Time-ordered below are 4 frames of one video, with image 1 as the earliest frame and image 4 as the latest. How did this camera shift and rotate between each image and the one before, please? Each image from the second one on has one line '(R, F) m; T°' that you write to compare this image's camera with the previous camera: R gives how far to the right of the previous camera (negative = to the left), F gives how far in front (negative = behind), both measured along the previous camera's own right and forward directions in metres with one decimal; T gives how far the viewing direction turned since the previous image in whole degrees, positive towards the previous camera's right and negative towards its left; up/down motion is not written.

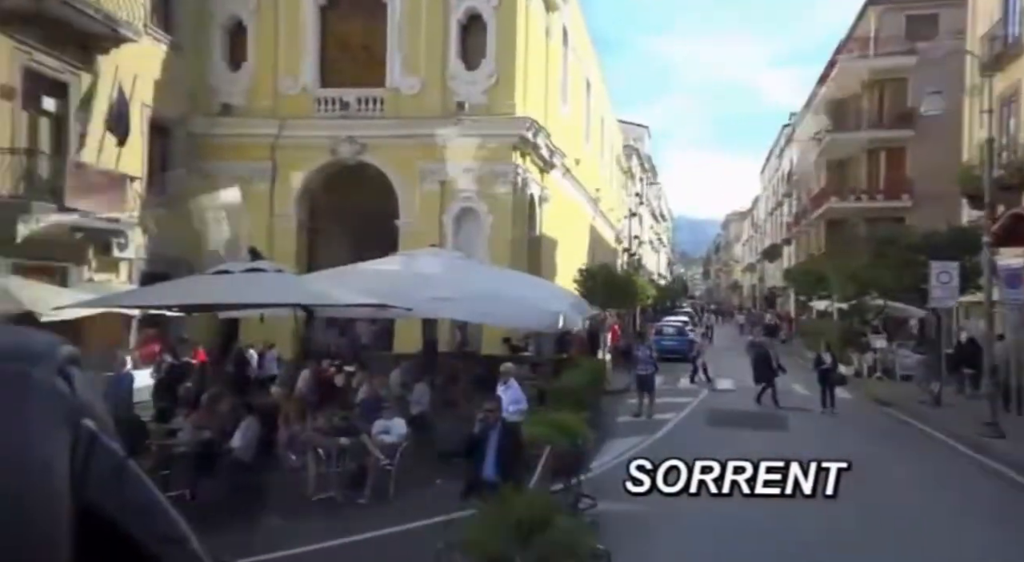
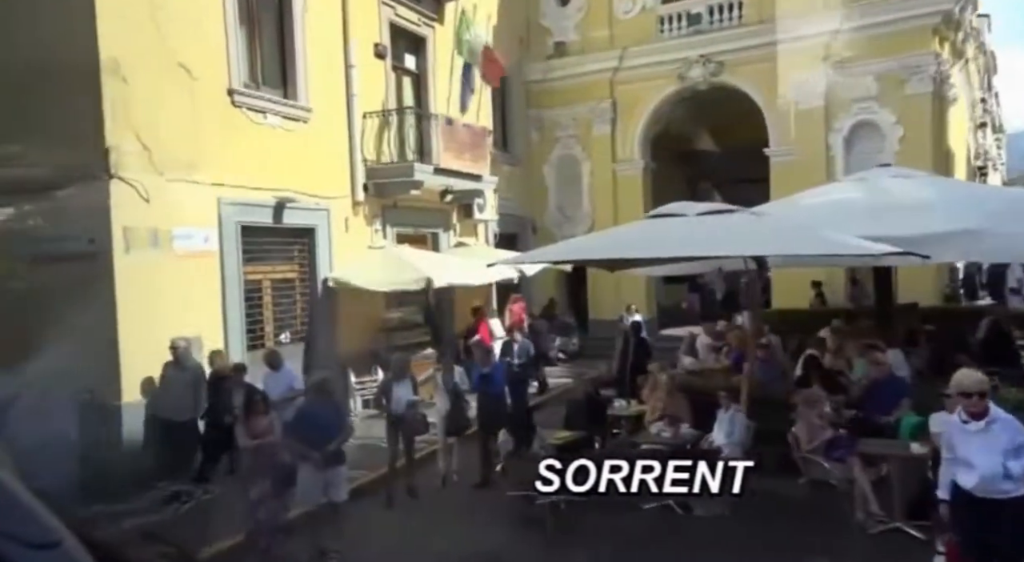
(-1.7, +1.5) m; -17°
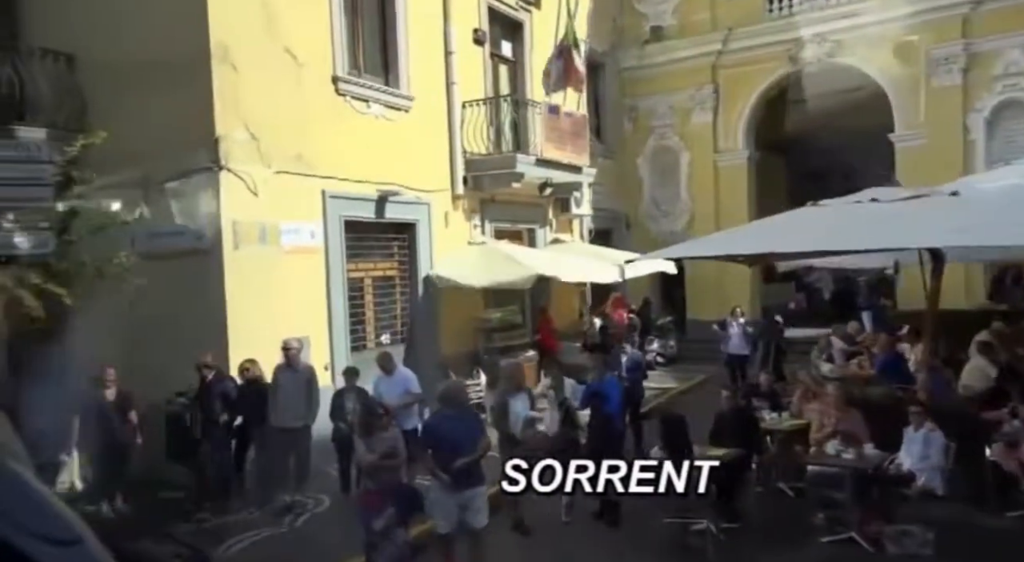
(-0.5, +0.6) m; -4°
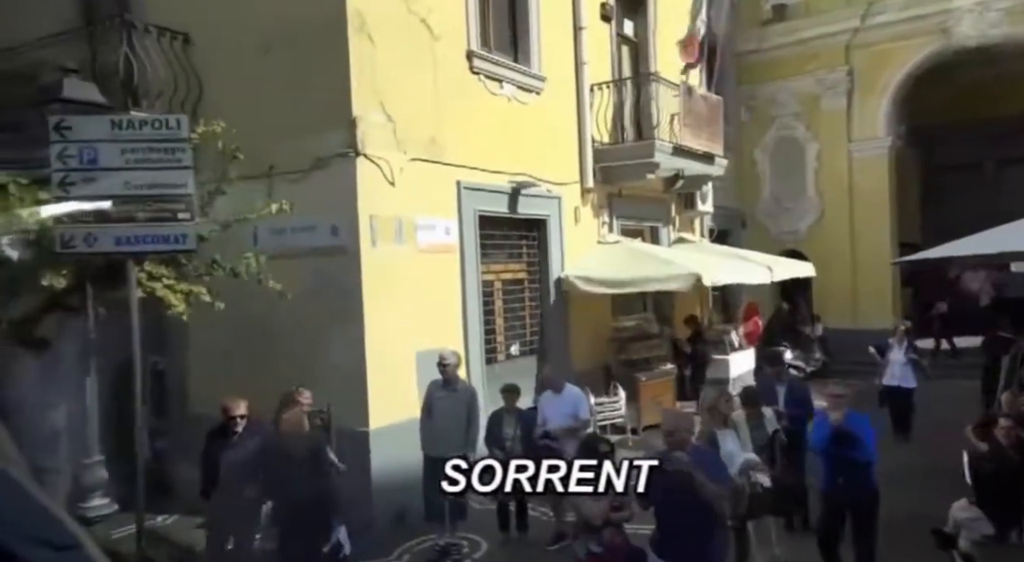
(-1.0, +1.2) m; -3°
